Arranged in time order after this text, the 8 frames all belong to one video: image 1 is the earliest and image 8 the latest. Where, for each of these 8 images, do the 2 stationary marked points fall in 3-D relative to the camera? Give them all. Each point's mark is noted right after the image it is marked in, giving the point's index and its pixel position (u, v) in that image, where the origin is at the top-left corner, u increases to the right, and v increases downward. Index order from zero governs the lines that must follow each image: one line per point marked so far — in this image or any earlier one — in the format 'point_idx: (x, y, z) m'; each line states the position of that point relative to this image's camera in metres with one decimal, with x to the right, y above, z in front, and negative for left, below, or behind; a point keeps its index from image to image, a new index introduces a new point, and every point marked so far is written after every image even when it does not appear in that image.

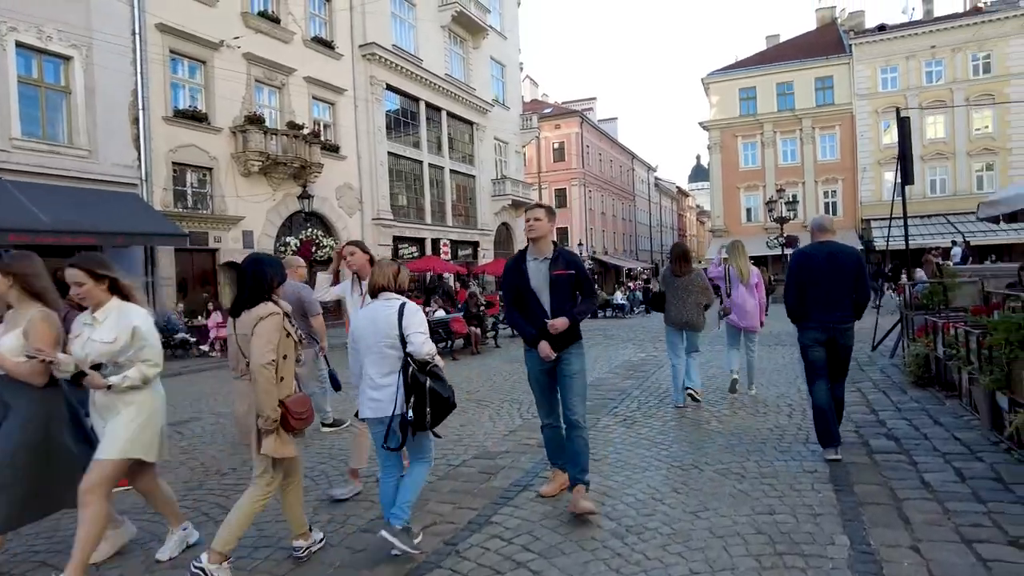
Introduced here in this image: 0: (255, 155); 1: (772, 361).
0: (-7.6, +3.9, +19.4) m
1: (+4.0, -1.1, +10.1) m
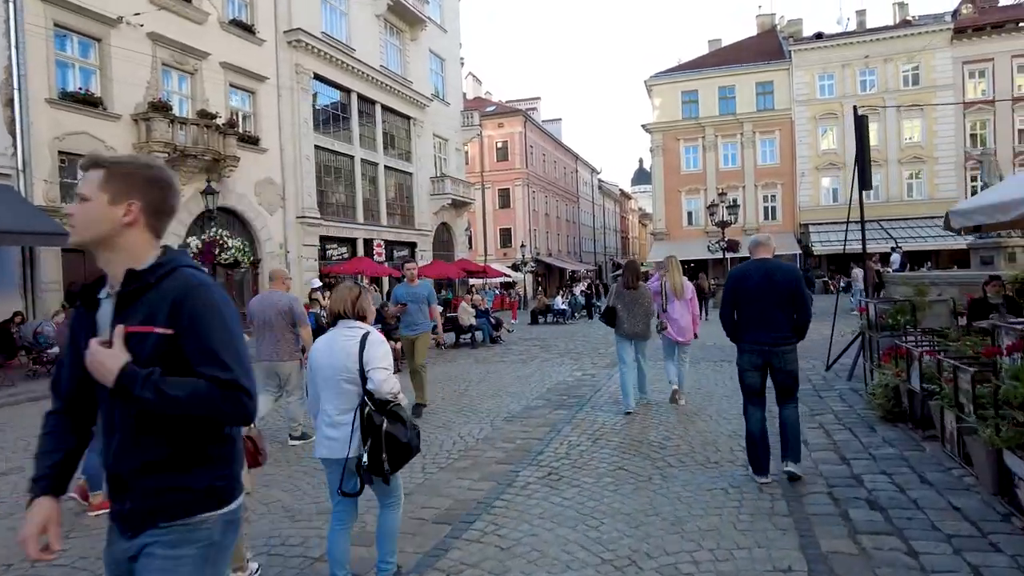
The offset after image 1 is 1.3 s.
0: (-9.5, +3.8, +17.5) m
1: (+2.9, -1.3, +9.2) m
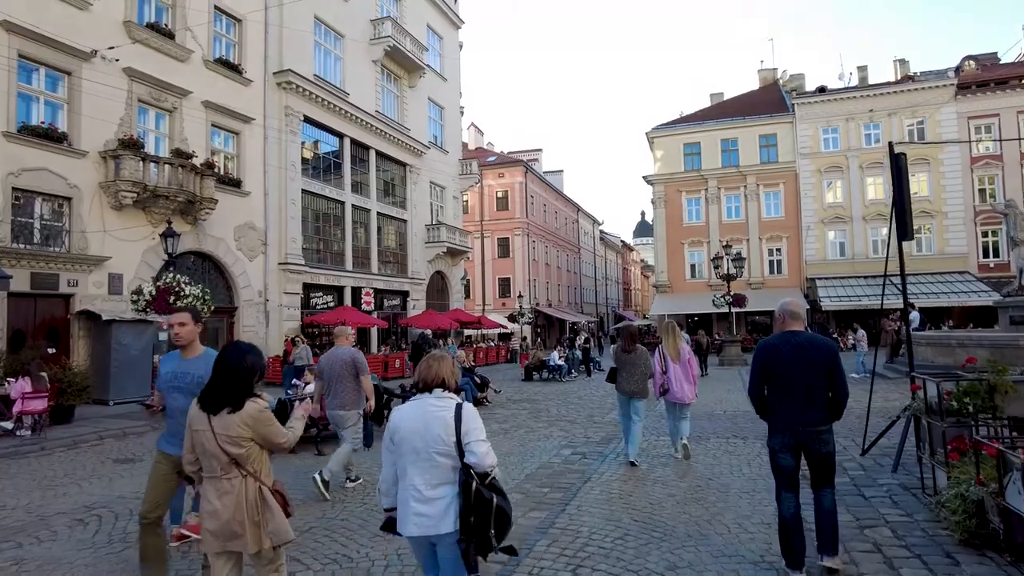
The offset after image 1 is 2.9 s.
0: (-9.7, +2.6, +16.4) m
1: (+2.6, -2.0, +7.7) m
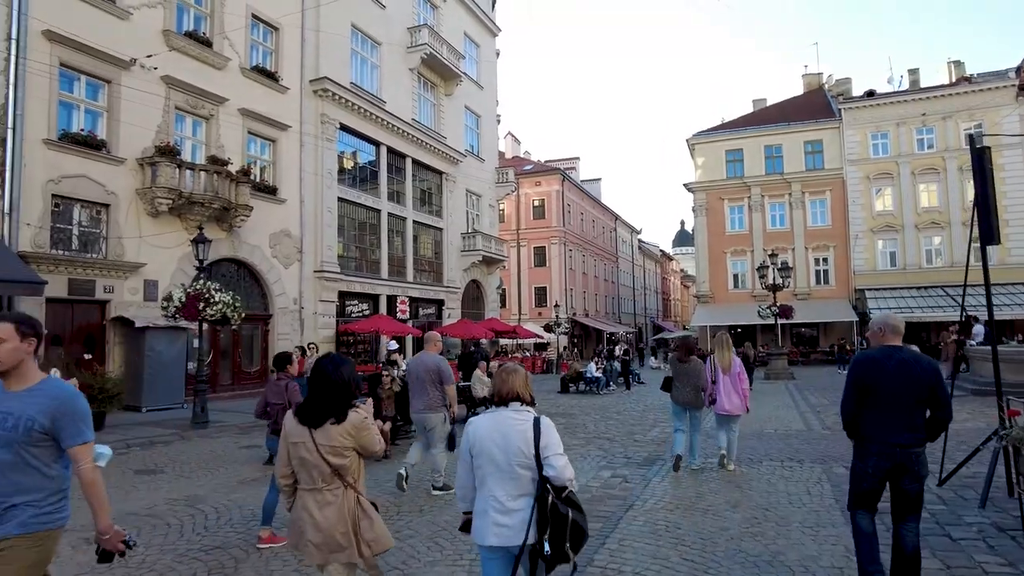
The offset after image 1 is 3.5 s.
0: (-8.8, +2.4, +16.5) m
1: (+3.0, -2.1, +6.9) m
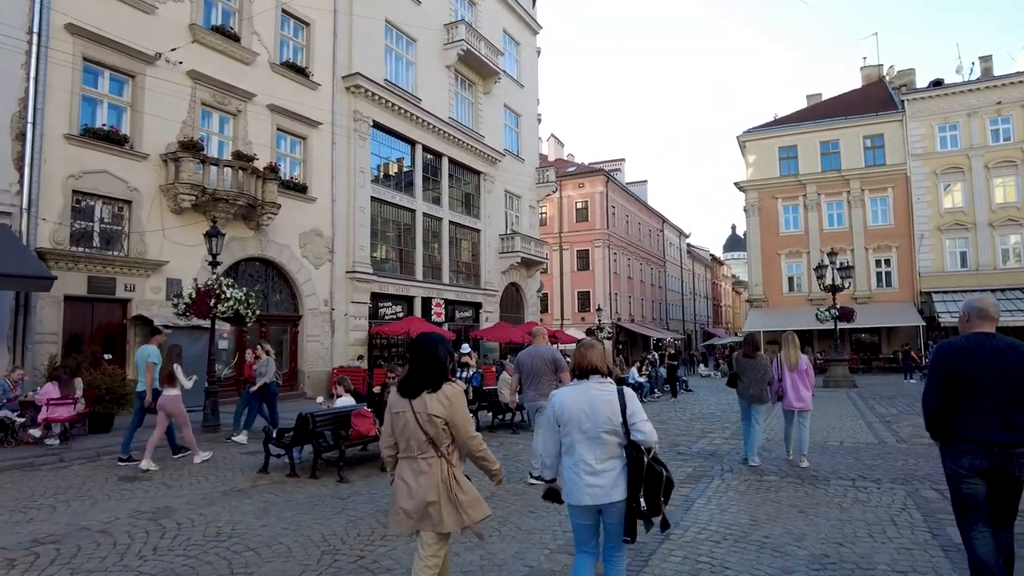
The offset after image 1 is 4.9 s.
0: (-8.0, +2.4, +16.0) m
1: (+3.1, -2.0, +5.6) m
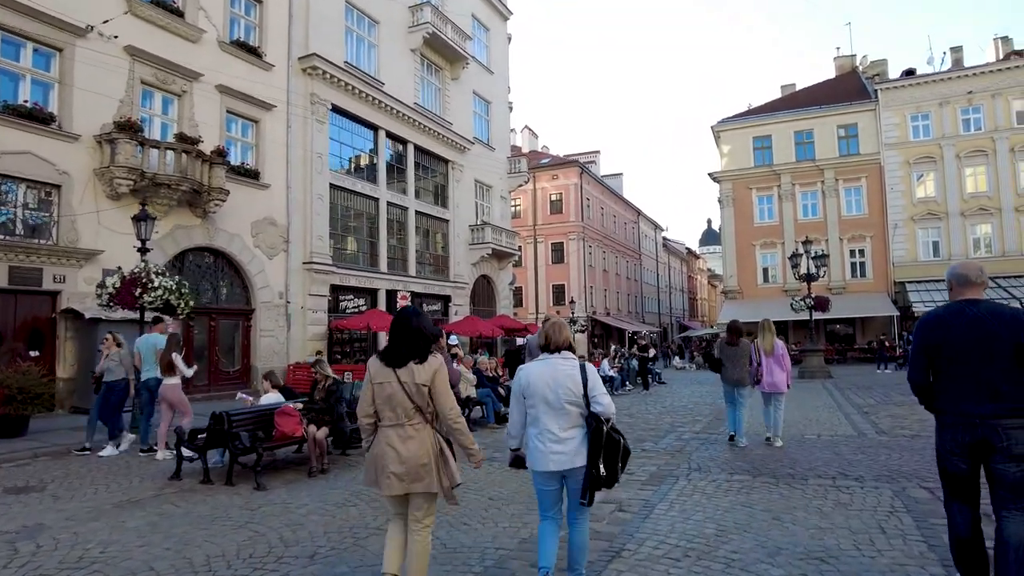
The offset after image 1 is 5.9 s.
0: (-8.9, +2.6, +14.9) m
1: (+2.6, -1.7, +4.9) m
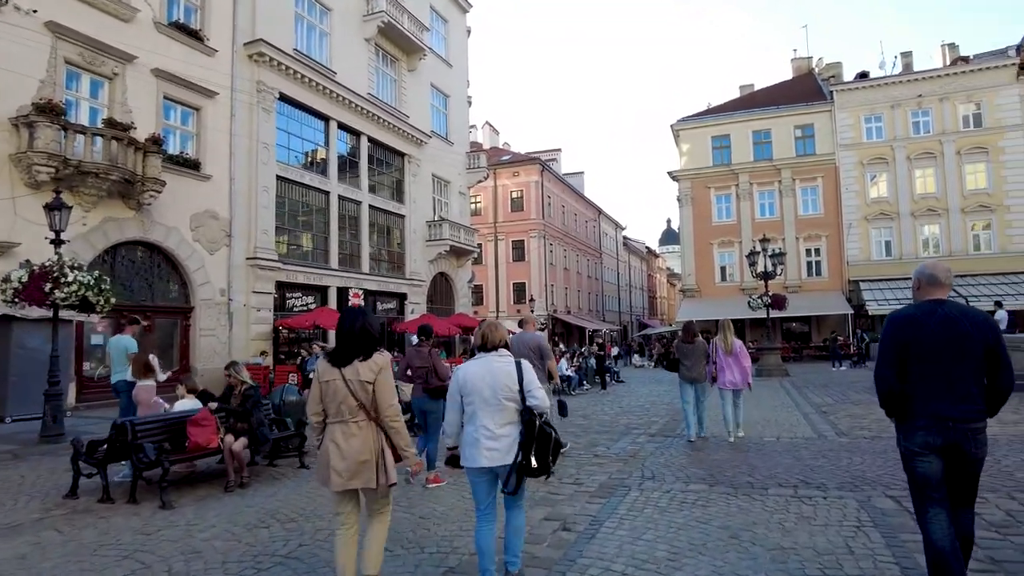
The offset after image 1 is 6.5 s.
0: (-9.9, +2.7, +13.7) m
1: (+2.1, -1.7, +4.4) m
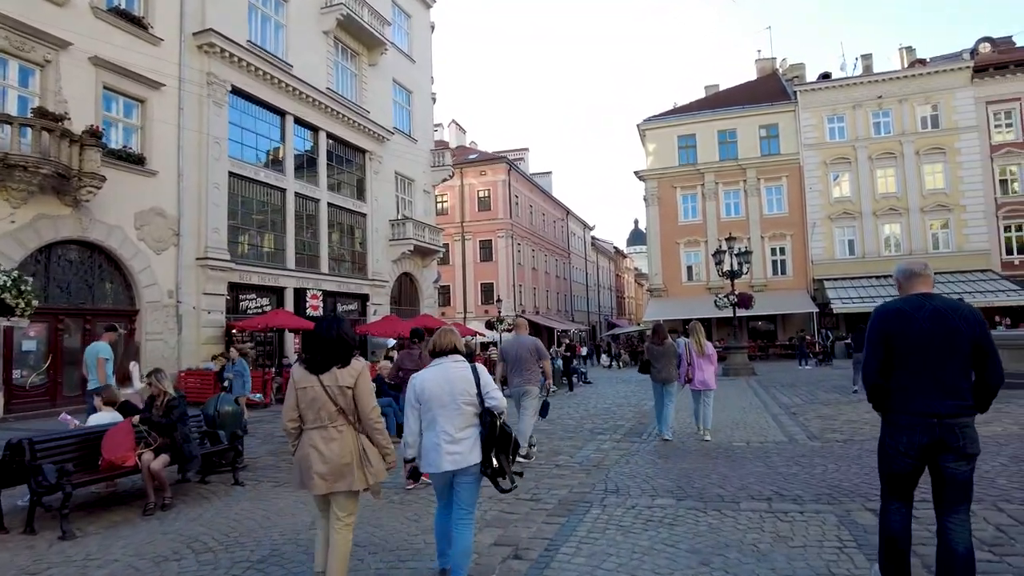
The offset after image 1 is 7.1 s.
0: (-10.7, +2.7, +12.7) m
1: (+1.7, -1.7, +4.0) m
